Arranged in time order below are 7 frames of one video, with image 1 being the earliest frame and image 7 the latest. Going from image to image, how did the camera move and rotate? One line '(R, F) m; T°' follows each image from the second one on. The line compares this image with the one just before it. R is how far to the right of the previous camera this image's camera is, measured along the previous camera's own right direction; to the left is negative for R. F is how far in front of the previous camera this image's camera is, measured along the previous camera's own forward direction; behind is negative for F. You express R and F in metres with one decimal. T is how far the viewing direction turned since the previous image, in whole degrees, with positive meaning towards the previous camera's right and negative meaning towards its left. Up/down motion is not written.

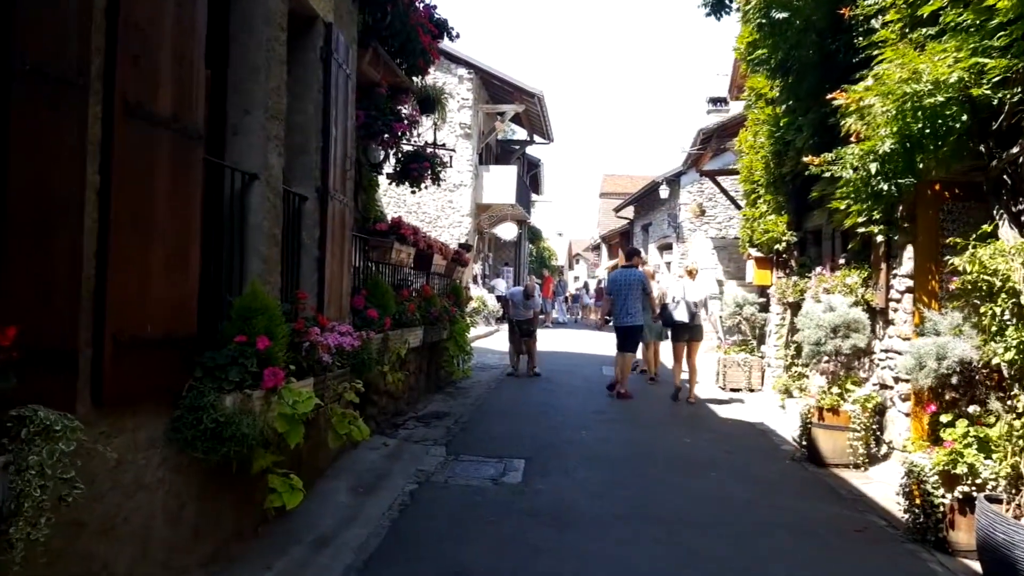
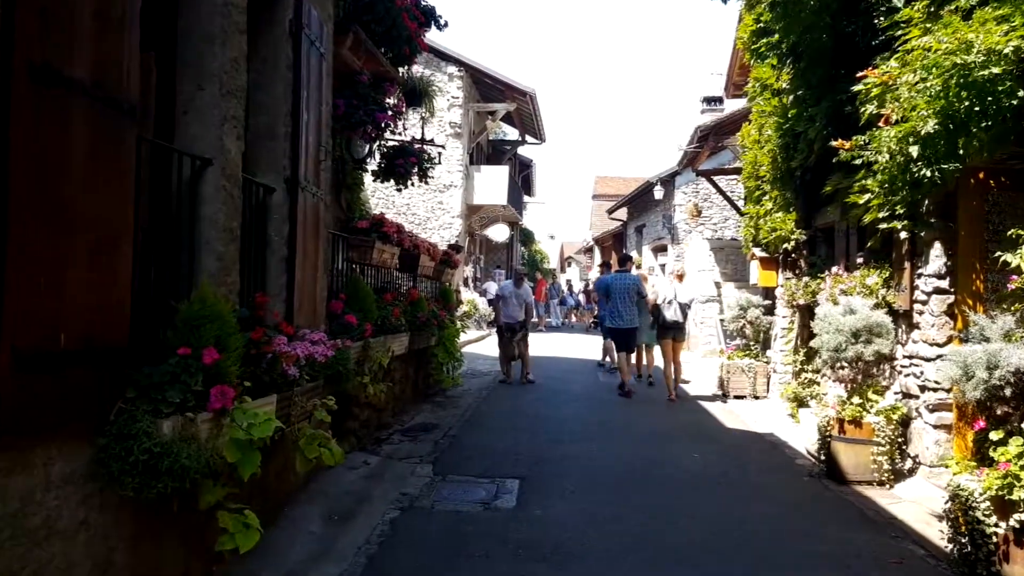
(0.0, +0.6) m; +1°
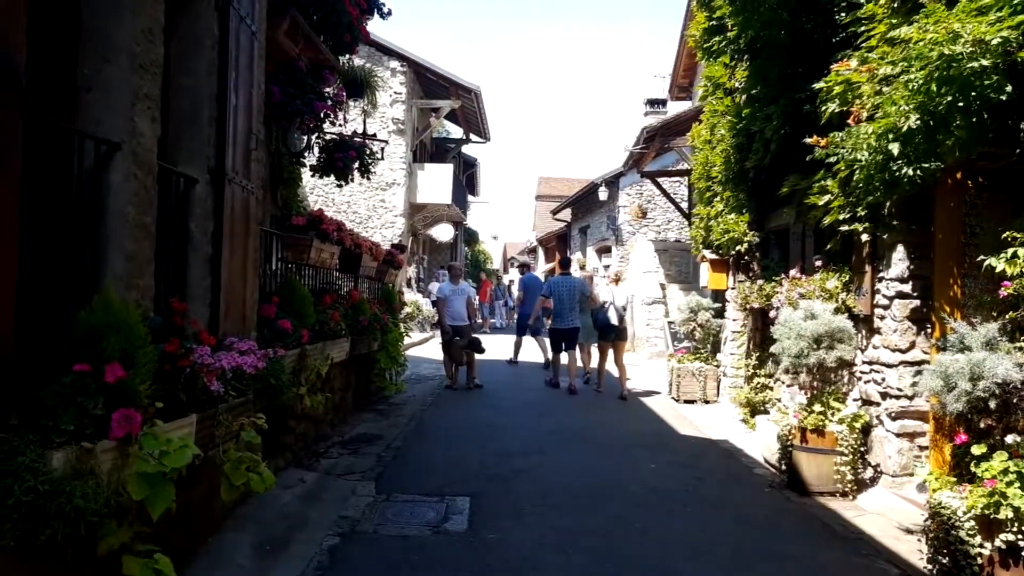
(-0.1, +0.4) m; +4°
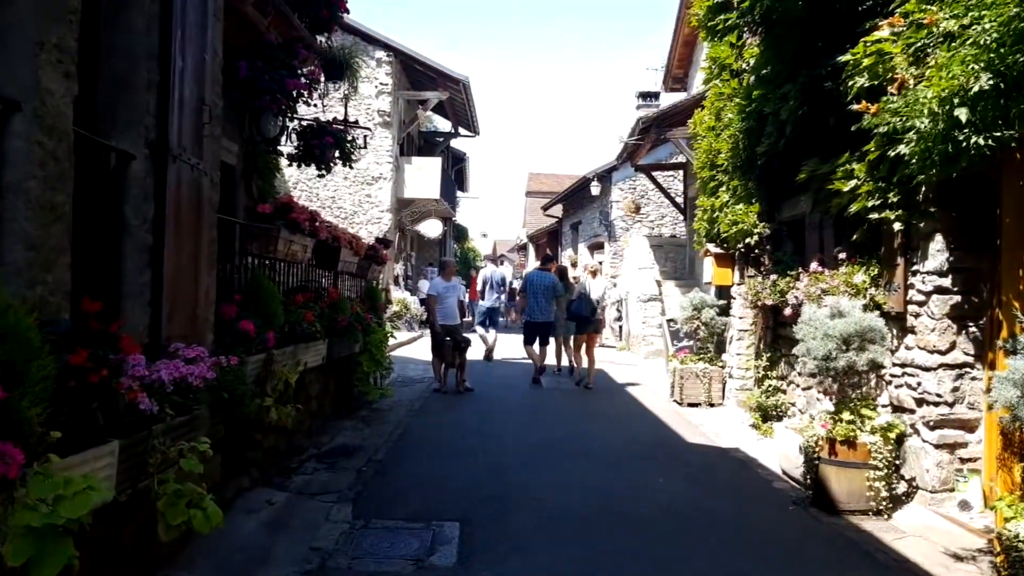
(0.0, +0.7) m; +1°
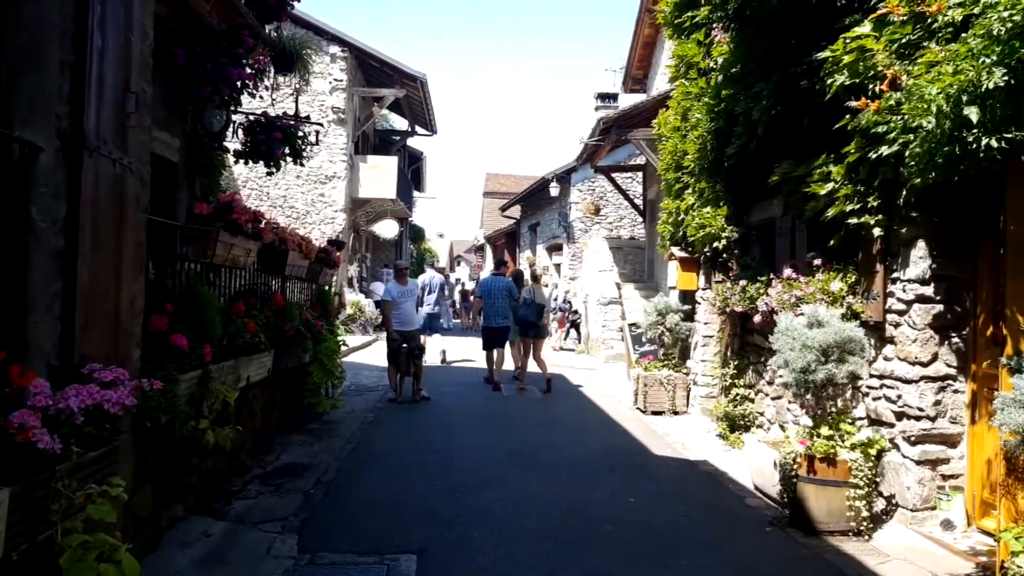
(0.0, +0.4) m; +3°
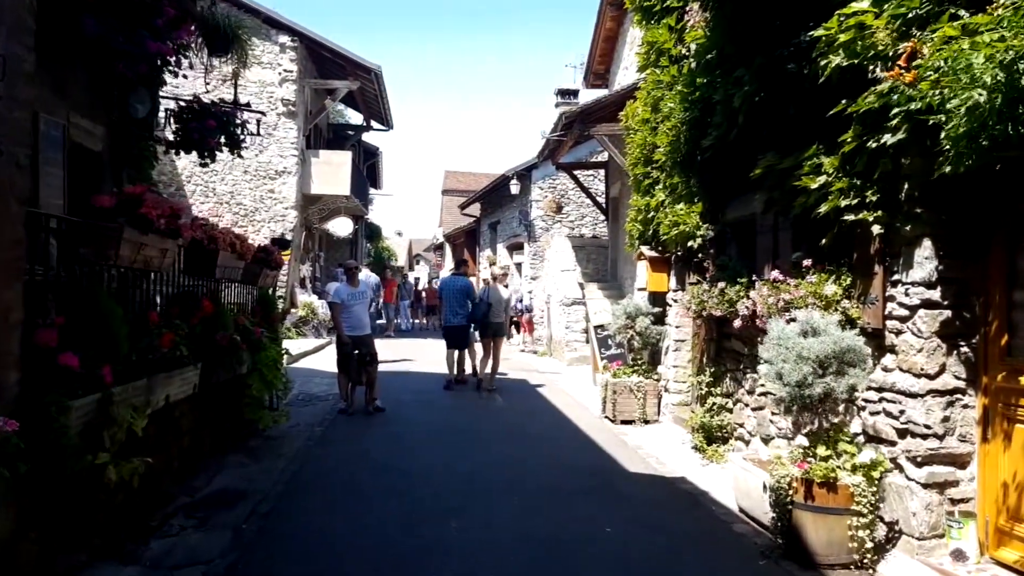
(0.0, +0.6) m; +3°
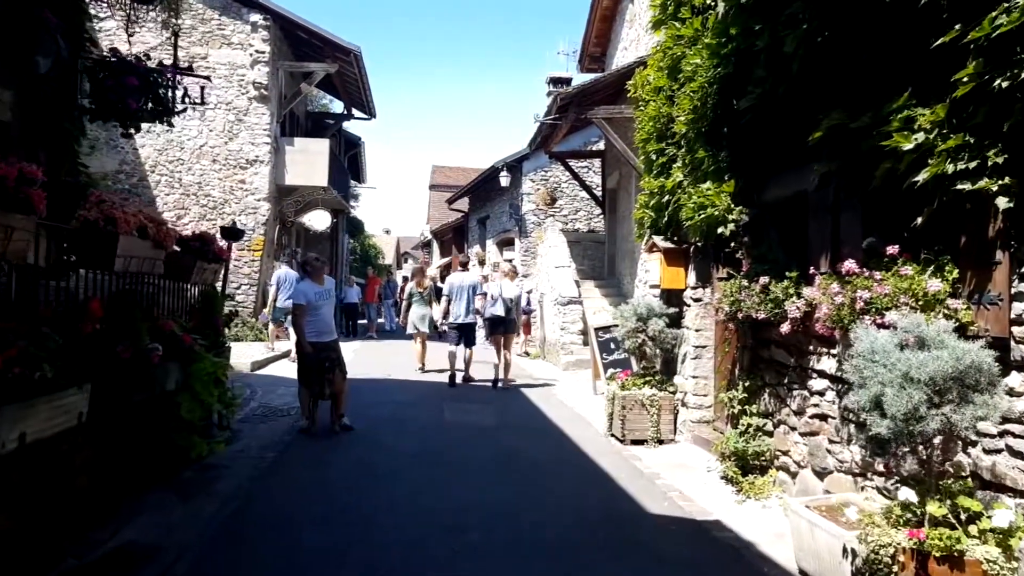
(0.0, +1.3) m; +1°
